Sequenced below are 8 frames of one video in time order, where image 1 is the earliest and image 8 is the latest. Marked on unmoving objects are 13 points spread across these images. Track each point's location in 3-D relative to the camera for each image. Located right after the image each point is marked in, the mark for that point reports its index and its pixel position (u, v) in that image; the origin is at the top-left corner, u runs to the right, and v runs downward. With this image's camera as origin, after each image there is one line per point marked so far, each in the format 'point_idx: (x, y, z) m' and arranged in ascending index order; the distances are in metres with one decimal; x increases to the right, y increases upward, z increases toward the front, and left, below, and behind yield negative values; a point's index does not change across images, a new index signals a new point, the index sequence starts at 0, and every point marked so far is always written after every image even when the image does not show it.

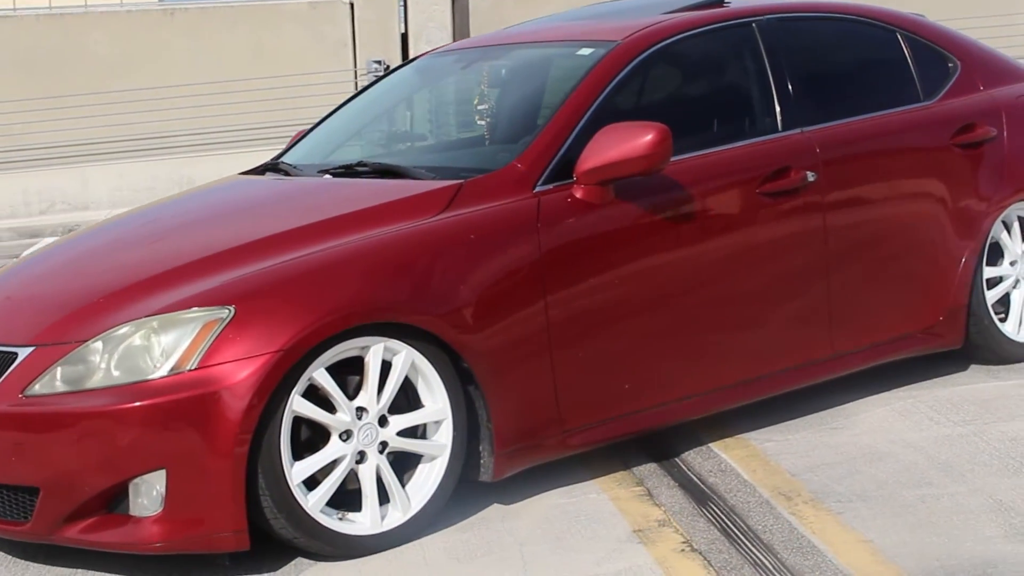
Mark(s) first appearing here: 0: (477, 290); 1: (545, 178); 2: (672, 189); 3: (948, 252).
0: (0.0, 0.0, +3.6) m
1: (+0.1, +0.2, +3.8) m
2: (+0.4, +0.2, +4.0) m
3: (+1.1, +0.1, +4.6) m
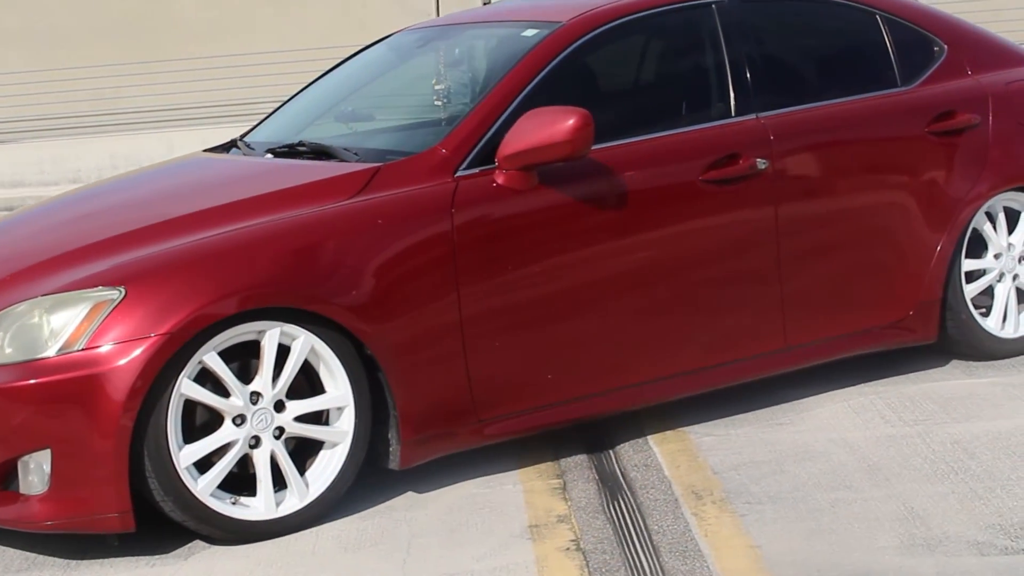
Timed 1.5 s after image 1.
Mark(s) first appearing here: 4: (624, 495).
0: (-0.2, 0.0, +3.6) m
1: (-0.1, +0.3, +3.7) m
2: (+0.2, +0.3, +3.9) m
3: (+1.0, +0.1, +4.4) m
4: (+0.2, -0.4, +3.7) m
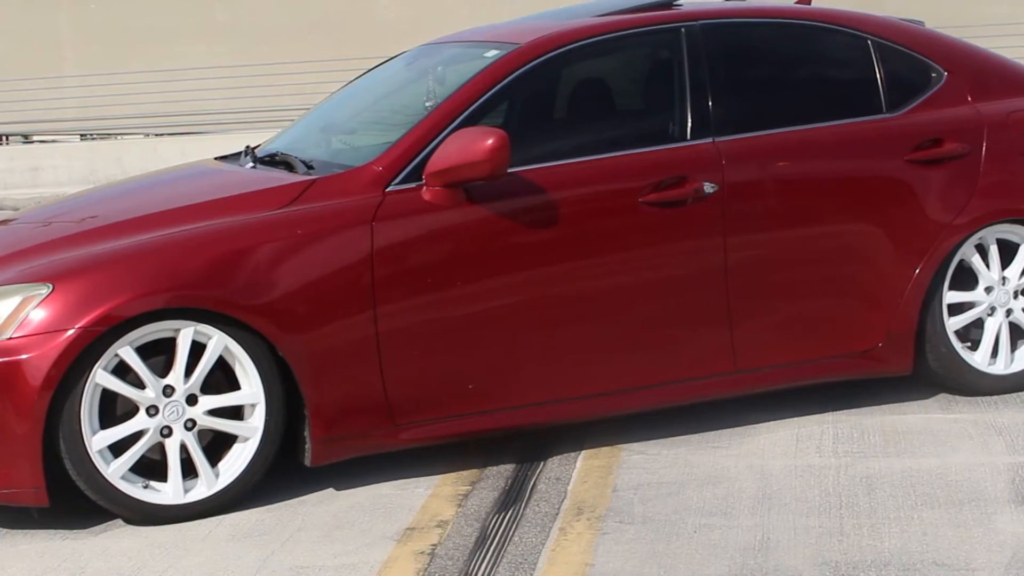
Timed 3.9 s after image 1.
0: (-0.4, 0.0, +3.8) m
1: (-0.2, +0.2, +4.0) m
2: (+0.1, +0.2, +4.0) m
3: (+0.9, 0.0, +4.4) m
4: (0.0, -0.5, +3.8) m
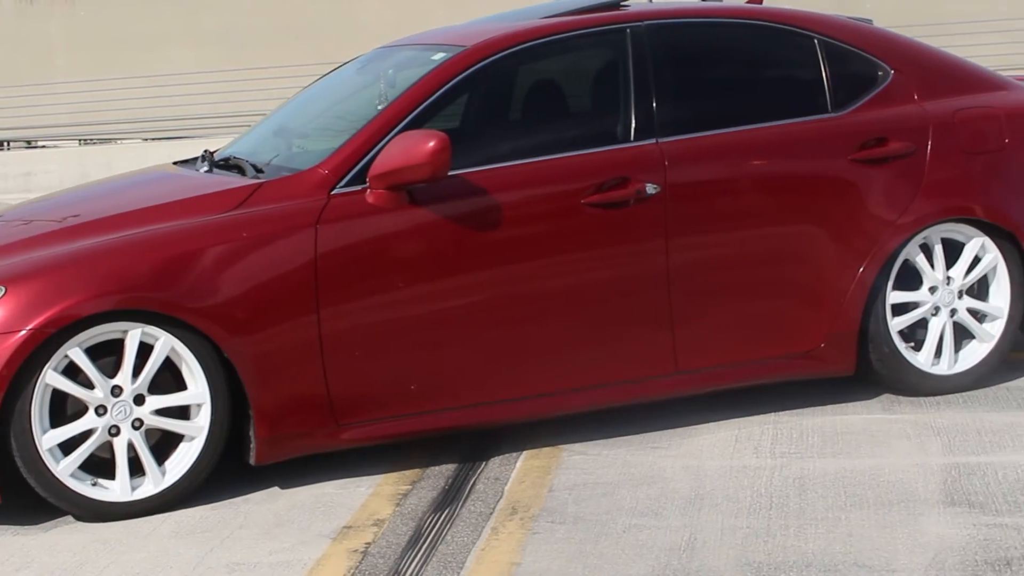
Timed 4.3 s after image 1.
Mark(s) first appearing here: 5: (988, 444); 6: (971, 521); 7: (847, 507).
0: (-0.6, 0.0, +3.9) m
1: (-0.4, +0.2, +4.0) m
2: (-0.1, +0.2, +4.1) m
3: (+0.8, 0.0, +4.5) m
4: (-0.1, -0.5, +3.9) m
5: (+1.1, -0.4, +4.2) m
6: (+0.9, -0.5, +3.6) m
7: (+0.7, -0.5, +3.8) m
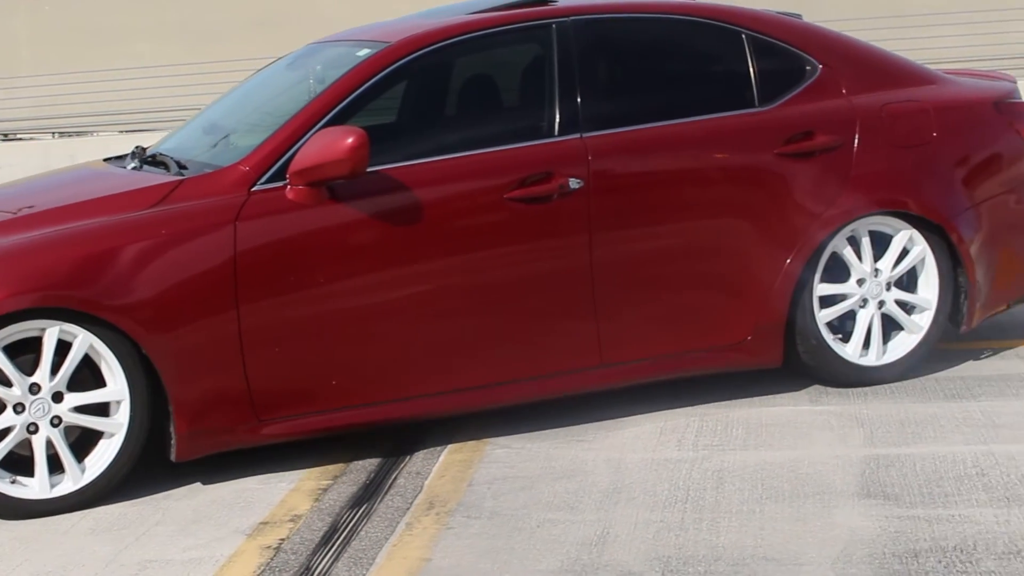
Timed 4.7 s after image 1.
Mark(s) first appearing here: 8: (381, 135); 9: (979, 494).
0: (-0.7, 0.0, +3.9) m
1: (-0.5, +0.2, +4.0) m
2: (-0.3, +0.2, +4.1) m
3: (+0.6, +0.1, +4.5) m
4: (-0.3, -0.5, +3.9) m
5: (+0.9, -0.3, +4.2) m
6: (+0.7, -0.4, +3.6) m
7: (+0.5, -0.4, +3.8) m
8: (-0.3, +0.3, +4.2) m
9: (+0.9, -0.4, +3.7) m
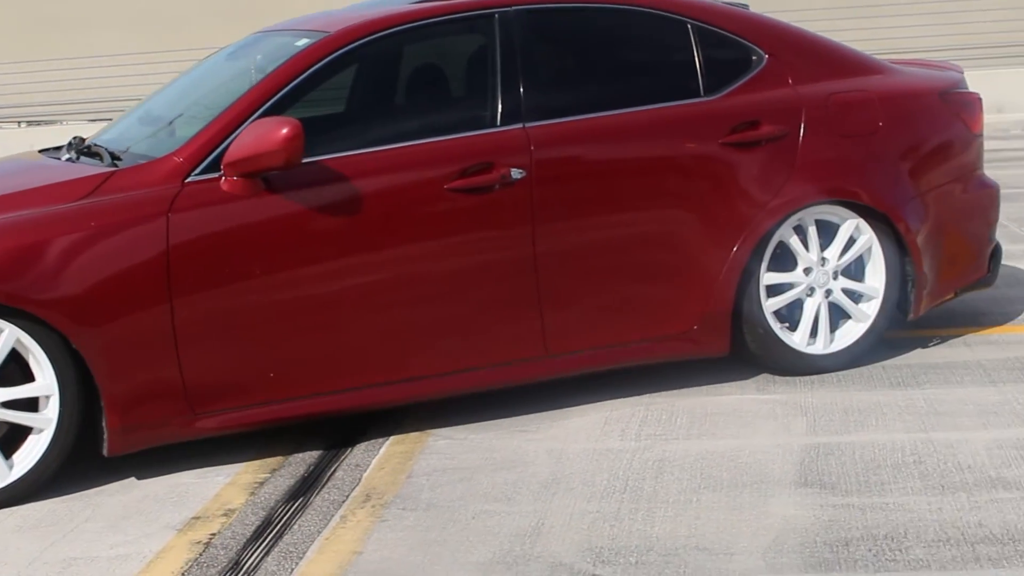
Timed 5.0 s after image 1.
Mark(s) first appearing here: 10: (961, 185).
0: (-0.9, 0.0, +3.9) m
1: (-0.7, +0.3, +4.0) m
2: (-0.4, +0.2, +4.1) m
3: (+0.5, +0.1, +4.5) m
4: (-0.4, -0.4, +3.9) m
5: (+0.8, -0.3, +4.2) m
6: (+0.6, -0.4, +3.6) m
7: (+0.4, -0.4, +3.8) m
8: (-0.4, +0.4, +4.1) m
9: (+0.8, -0.4, +3.7) m
10: (+1.2, +0.3, +4.9) m
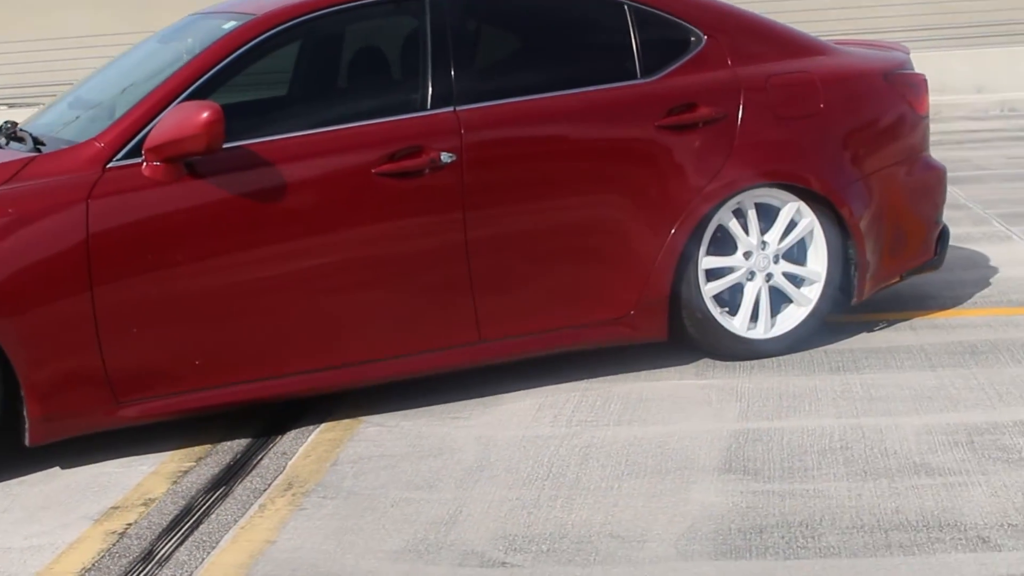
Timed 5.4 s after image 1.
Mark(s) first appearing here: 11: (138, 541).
0: (-1.0, 0.0, +3.8) m
1: (-0.8, +0.3, +4.0) m
2: (-0.6, +0.3, +4.0) m
3: (+0.3, +0.1, +4.5) m
4: (-0.6, -0.4, +3.9) m
5: (+0.6, -0.3, +4.1) m
6: (+0.4, -0.4, +3.6) m
7: (+0.2, -0.4, +3.7) m
8: (-0.6, +0.4, +4.1) m
9: (+0.7, -0.4, +3.7) m
10: (+1.0, +0.3, +4.8) m
11: (-0.7, -0.5, +3.5) m
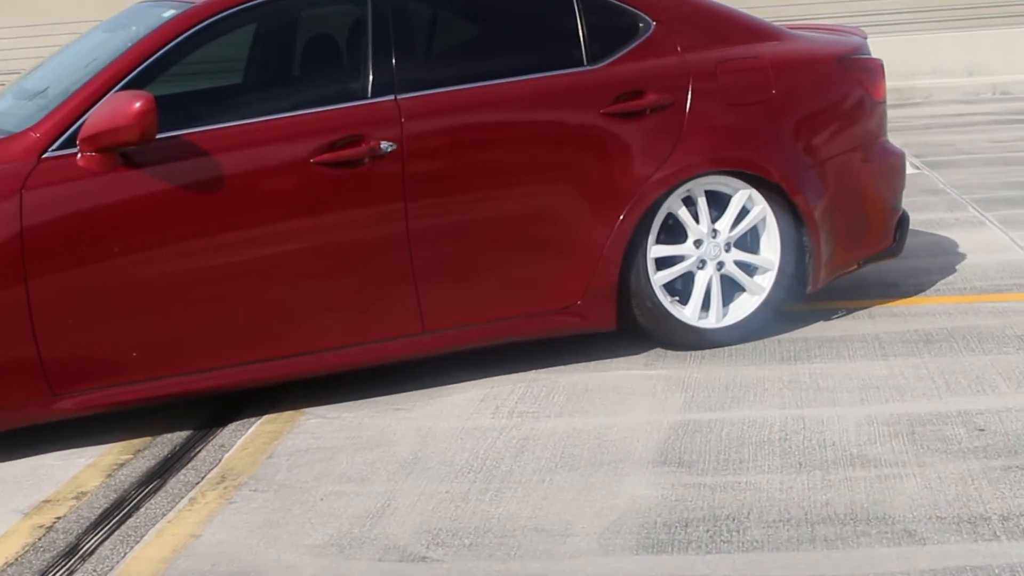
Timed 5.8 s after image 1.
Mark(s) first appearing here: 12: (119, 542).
0: (-1.2, +0.1, +3.8) m
1: (-1.0, +0.3, +3.9) m
2: (-0.7, +0.3, +4.0) m
3: (+0.2, +0.1, +4.4) m
4: (-0.7, -0.4, +3.8) m
5: (+0.5, -0.2, +4.1) m
6: (+0.3, -0.4, +3.5) m
7: (+0.1, -0.4, +3.7) m
8: (-0.7, +0.4, +4.1) m
9: (+0.5, -0.3, +3.6) m
10: (+0.9, +0.4, +4.8) m
11: (-0.9, -0.5, +3.5) m
12: (-0.7, -0.5, +3.4) m
